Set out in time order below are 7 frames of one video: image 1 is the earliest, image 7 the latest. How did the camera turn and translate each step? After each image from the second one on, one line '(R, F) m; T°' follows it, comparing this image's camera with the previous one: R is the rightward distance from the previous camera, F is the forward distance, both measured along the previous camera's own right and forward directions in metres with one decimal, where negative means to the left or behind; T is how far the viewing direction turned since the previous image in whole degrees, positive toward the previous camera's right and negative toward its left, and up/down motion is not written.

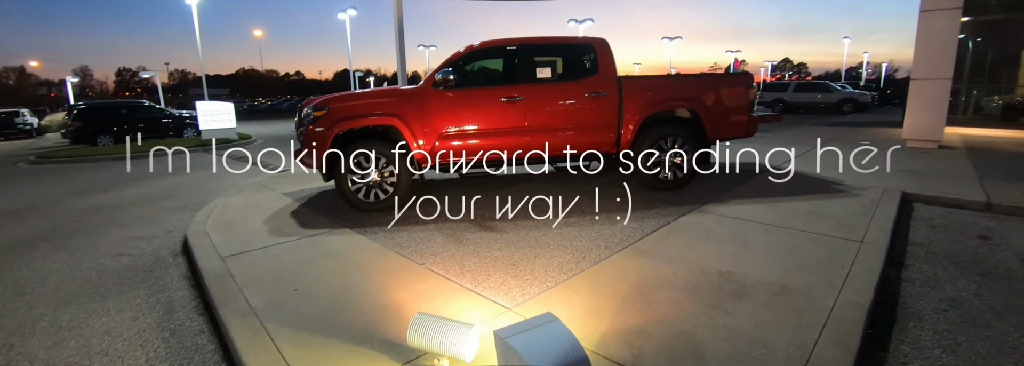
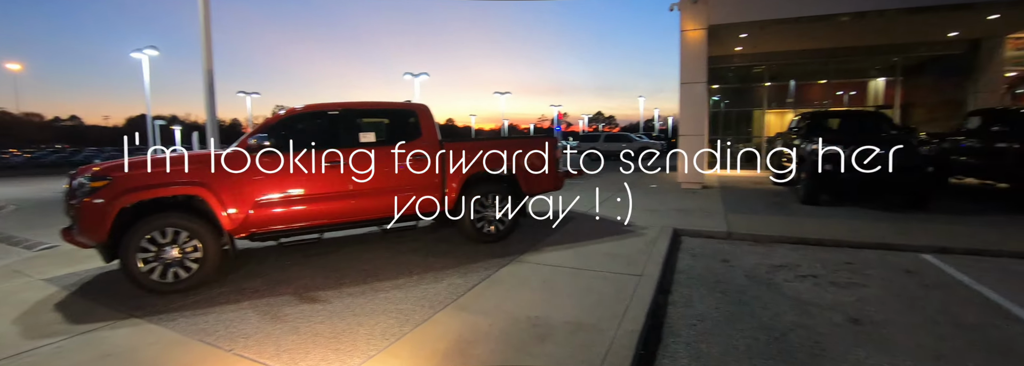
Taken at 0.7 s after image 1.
(+0.6, -0.3) m; +16°
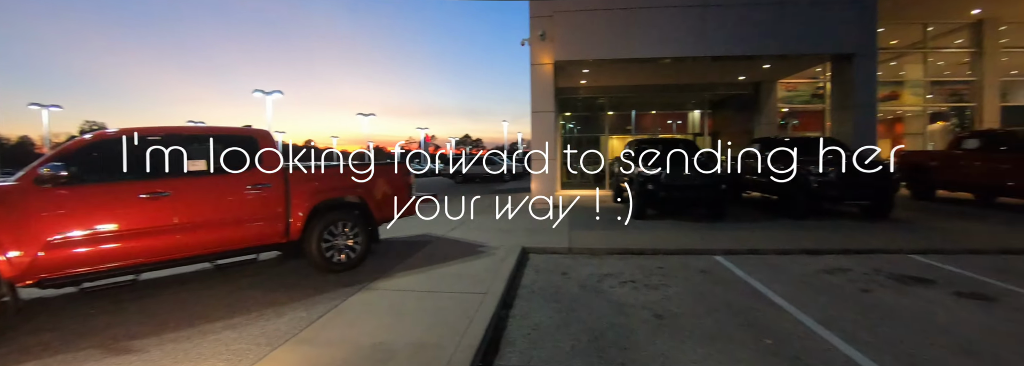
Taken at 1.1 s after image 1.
(+0.6, -0.4) m; +14°
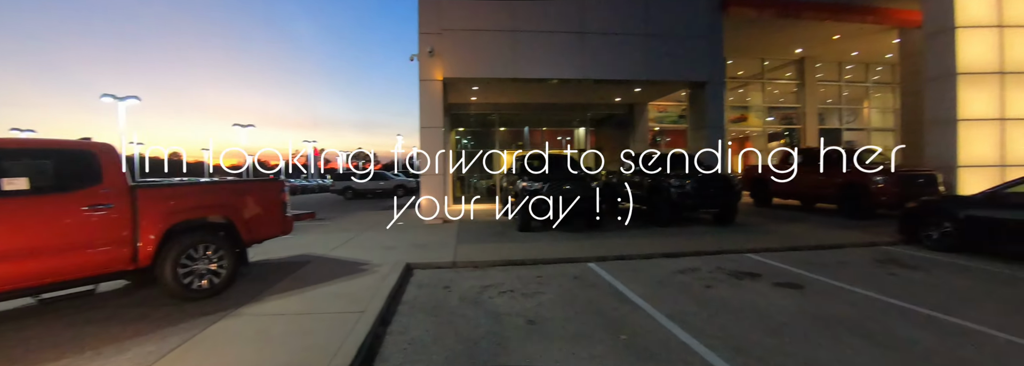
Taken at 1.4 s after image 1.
(+0.5, -0.3) m; +11°
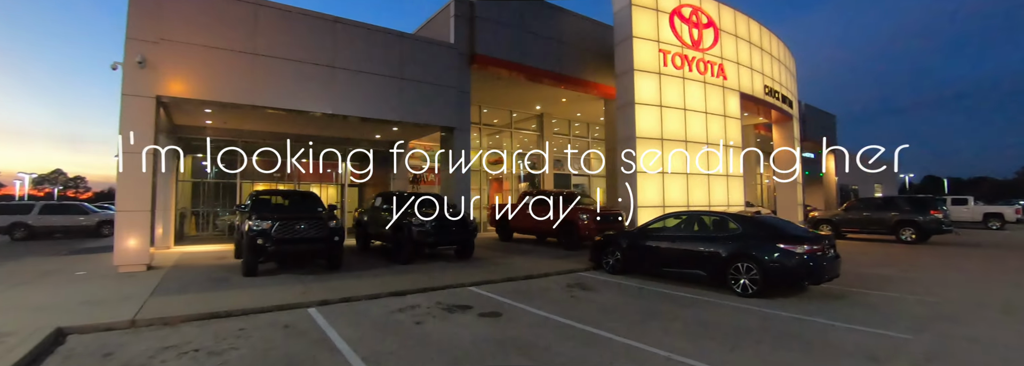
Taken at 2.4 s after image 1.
(+1.4, -0.5) m; +25°
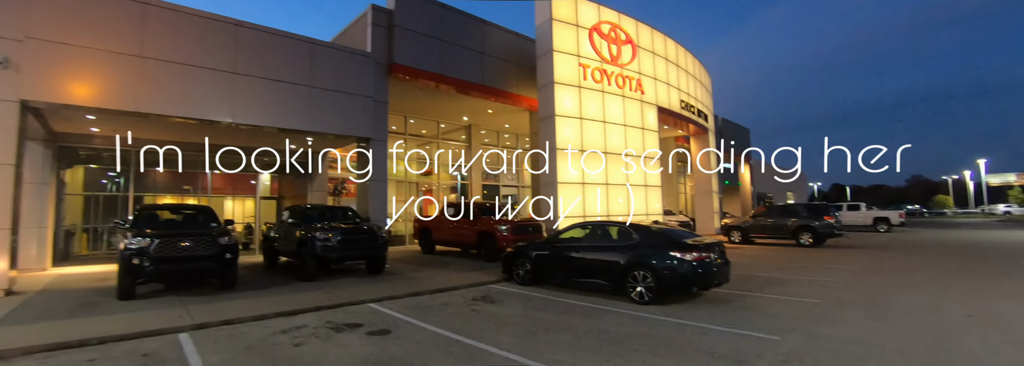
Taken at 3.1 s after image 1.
(+1.0, 0.0) m; +6°
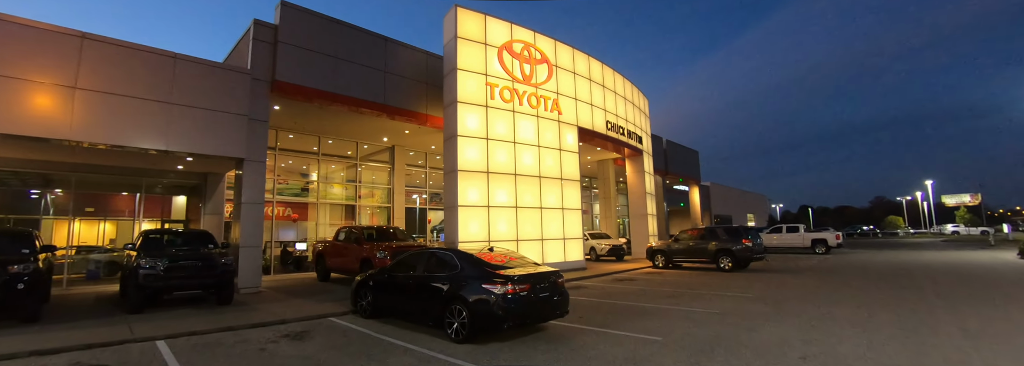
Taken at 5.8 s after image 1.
(+3.2, +0.7) m; 0°
